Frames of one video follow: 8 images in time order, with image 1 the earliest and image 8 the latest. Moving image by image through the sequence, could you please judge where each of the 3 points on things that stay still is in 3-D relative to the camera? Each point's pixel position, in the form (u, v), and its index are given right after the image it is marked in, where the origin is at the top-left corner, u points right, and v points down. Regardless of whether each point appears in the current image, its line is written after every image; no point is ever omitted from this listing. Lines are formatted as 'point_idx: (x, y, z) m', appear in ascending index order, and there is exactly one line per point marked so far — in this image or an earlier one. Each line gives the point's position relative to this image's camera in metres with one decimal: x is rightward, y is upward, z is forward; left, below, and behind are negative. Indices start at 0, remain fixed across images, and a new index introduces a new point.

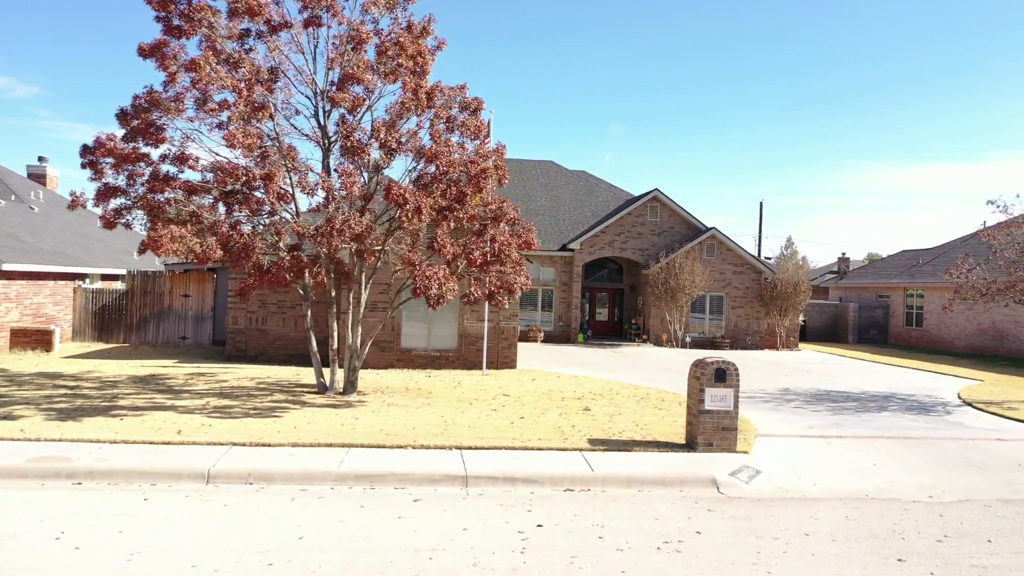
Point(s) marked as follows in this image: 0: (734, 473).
0: (+2.3, -1.9, +8.4) m
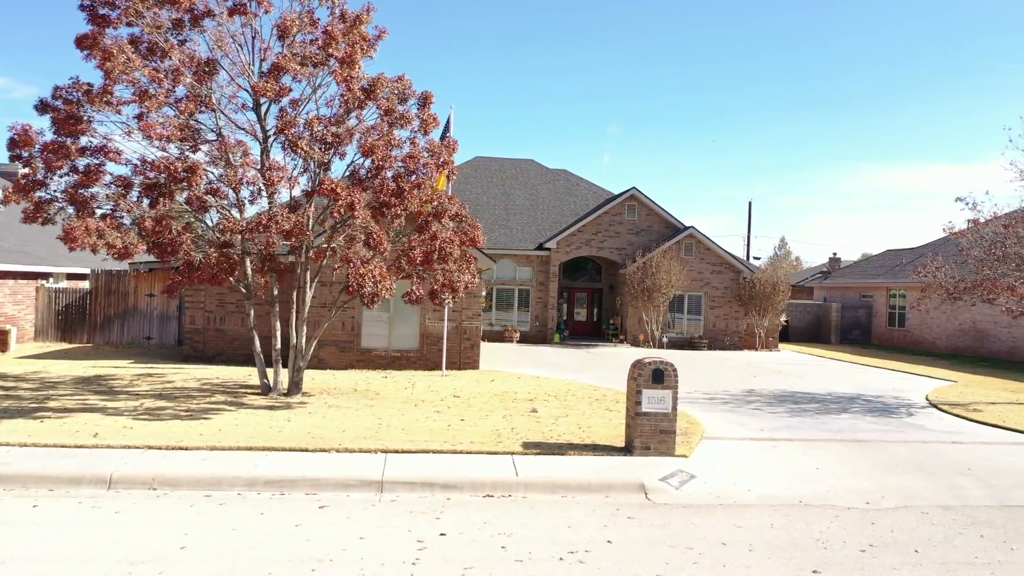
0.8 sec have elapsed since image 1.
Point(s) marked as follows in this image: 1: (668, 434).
0: (+1.5, -1.9, +8.1) m
1: (+1.7, -1.6, +9.0) m
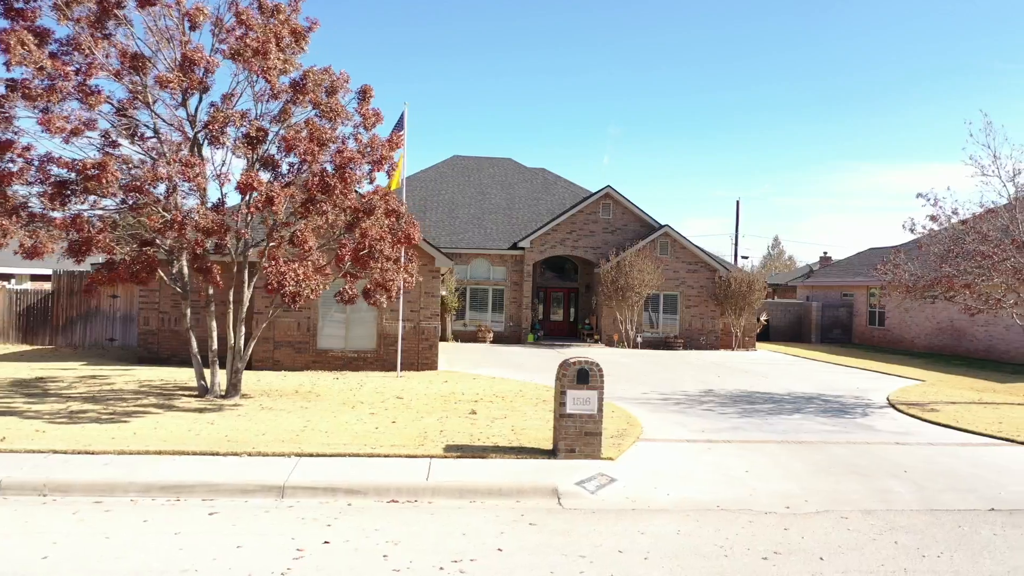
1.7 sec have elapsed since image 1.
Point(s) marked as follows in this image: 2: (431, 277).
0: (+0.7, -1.9, +7.8) m
1: (+0.9, -1.6, +8.7) m
2: (-1.6, +0.2, +16.6) m
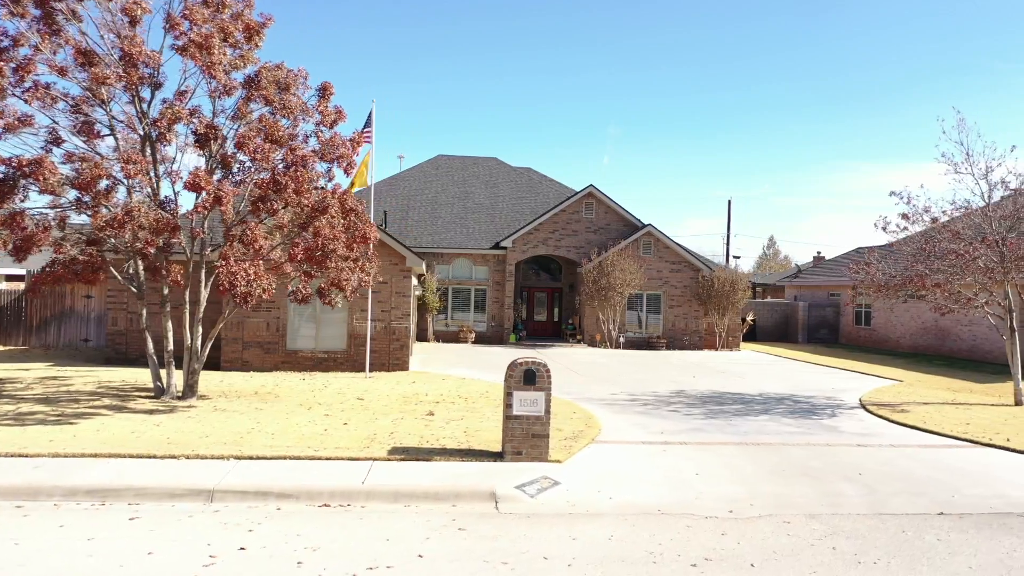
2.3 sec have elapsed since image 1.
0: (+0.1, -1.8, +7.7) m
1: (+0.3, -1.6, +8.5) m
2: (-2.2, +0.2, +16.4) m
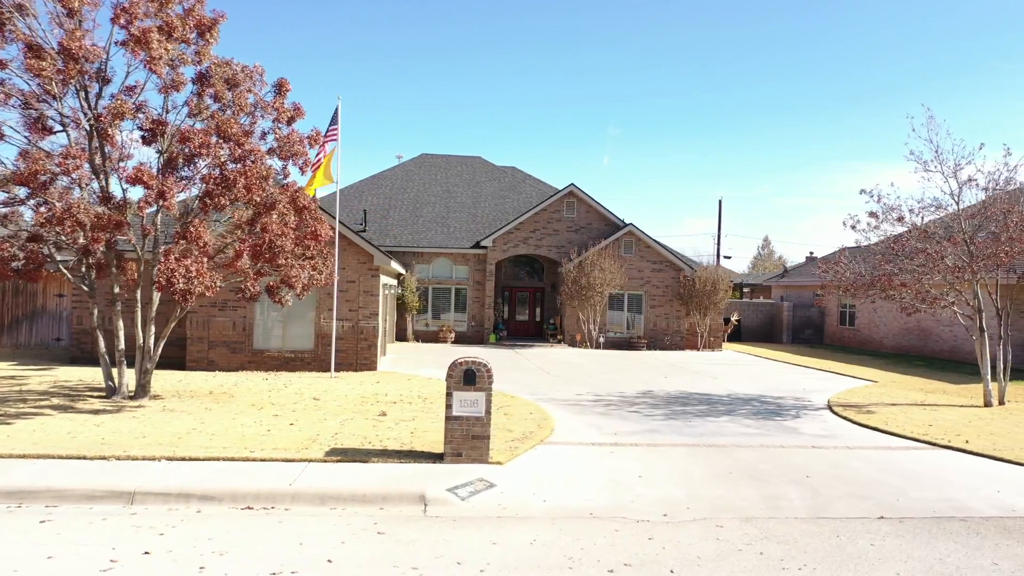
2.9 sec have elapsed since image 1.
0: (-0.5, -1.8, +7.5) m
1: (-0.3, -1.6, +8.4) m
2: (-2.8, +0.2, +16.2) m
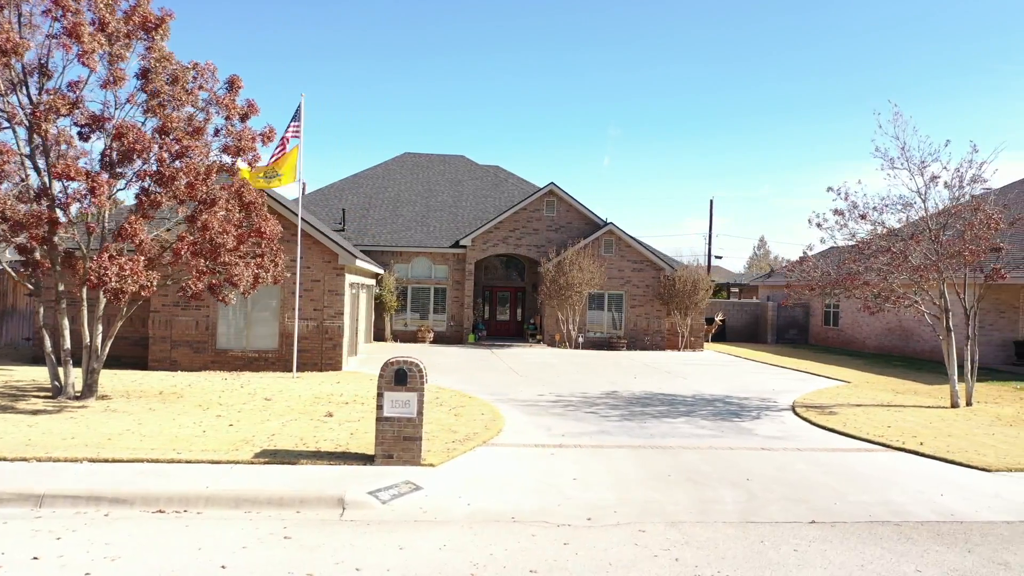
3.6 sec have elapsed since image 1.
0: (-1.2, -1.8, +7.3) m
1: (-1.0, -1.5, +8.2) m
2: (-3.5, +0.3, +16.0) m
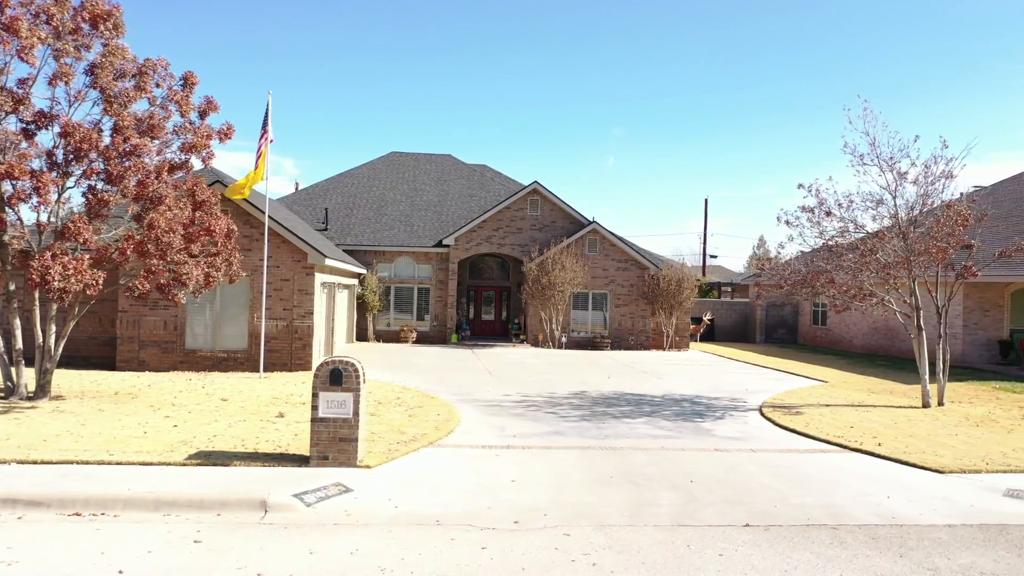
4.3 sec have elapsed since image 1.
0: (-1.8, -1.8, +7.1) m
1: (-1.6, -1.5, +8.0) m
2: (-4.0, +0.3, +15.9) m
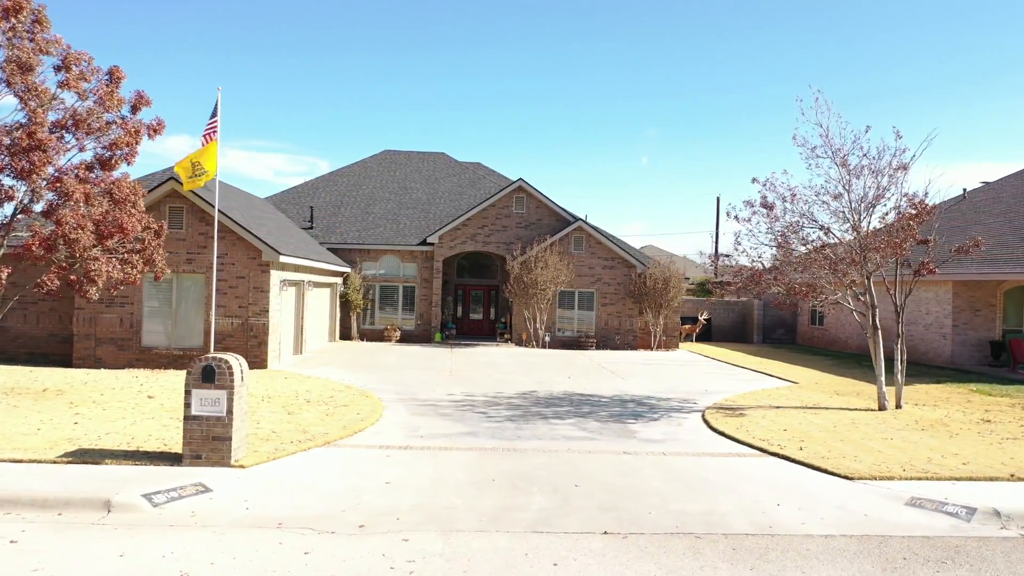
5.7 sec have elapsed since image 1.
0: (-3.0, -1.7, +6.9) m
1: (-2.8, -1.5, +7.8) m
2: (-4.8, +0.3, +15.8) m
